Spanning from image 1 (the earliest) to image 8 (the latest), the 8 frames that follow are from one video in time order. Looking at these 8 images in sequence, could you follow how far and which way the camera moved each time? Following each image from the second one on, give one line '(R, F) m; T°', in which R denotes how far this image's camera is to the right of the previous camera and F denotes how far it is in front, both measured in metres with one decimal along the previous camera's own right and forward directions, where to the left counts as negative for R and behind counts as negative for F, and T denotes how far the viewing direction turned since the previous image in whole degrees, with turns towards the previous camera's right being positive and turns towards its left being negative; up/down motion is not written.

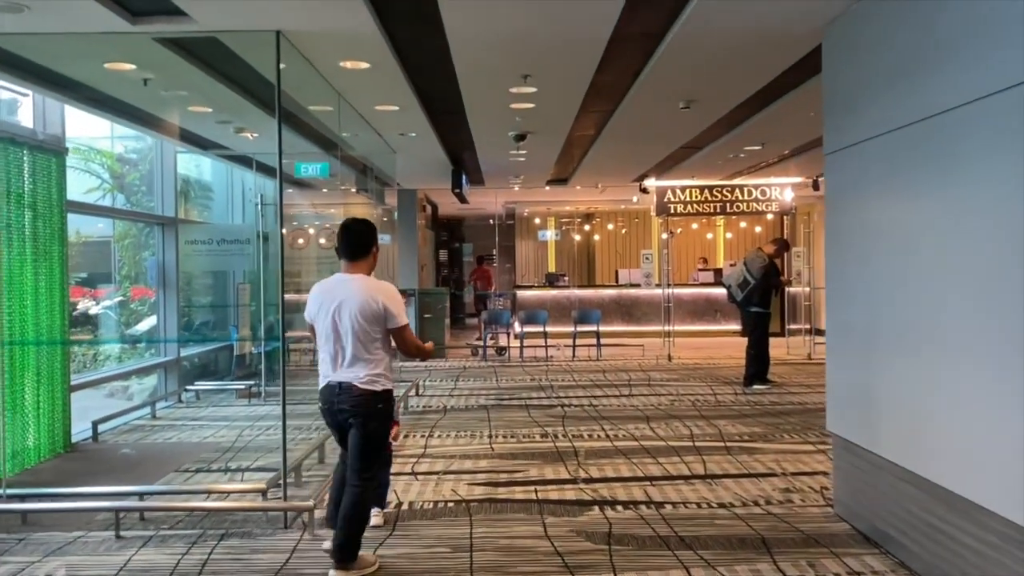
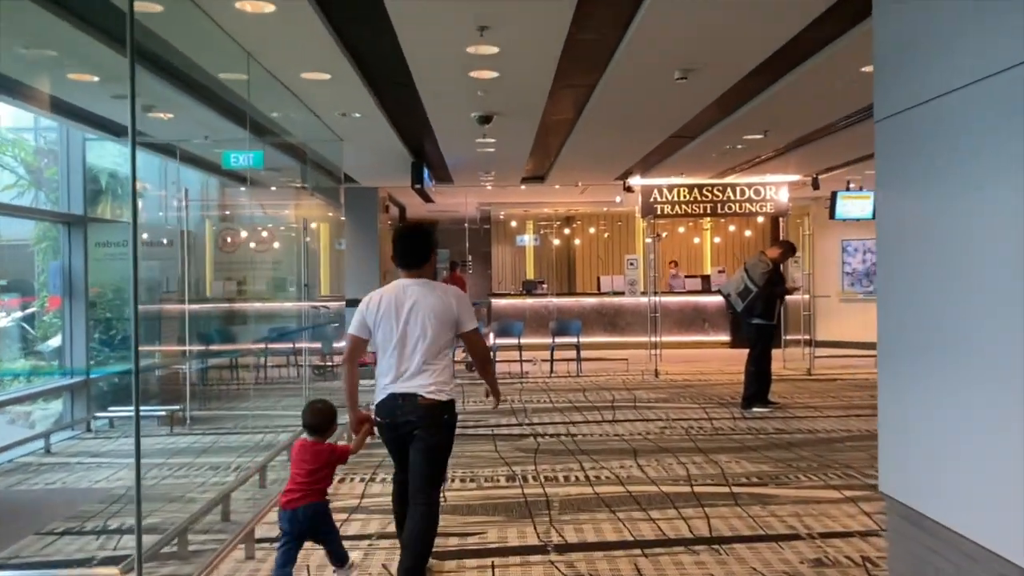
(+0.1, +1.1) m; +1°
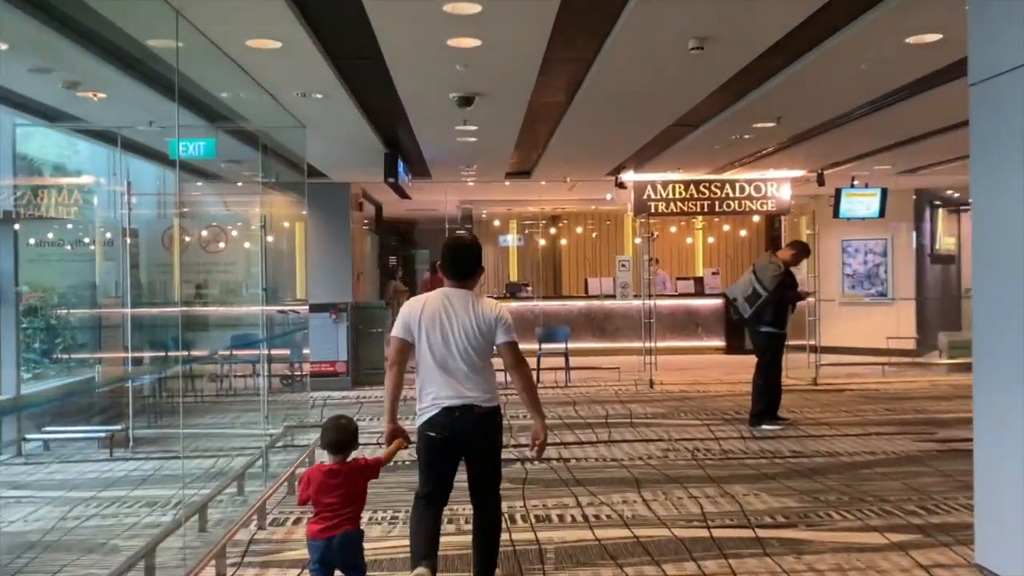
(0.0, +0.8) m; +1°
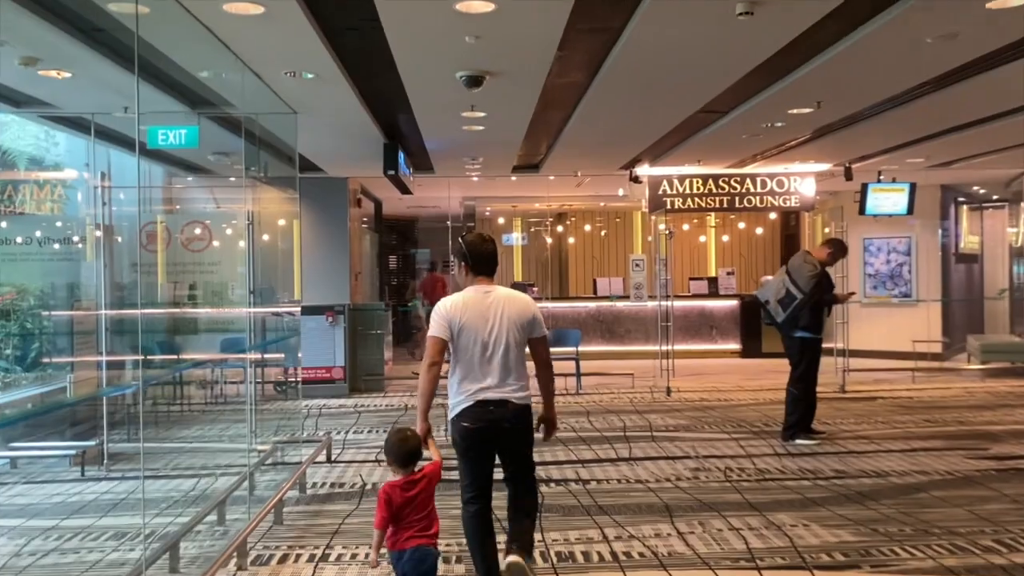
(-0.1, +0.6) m; 0°
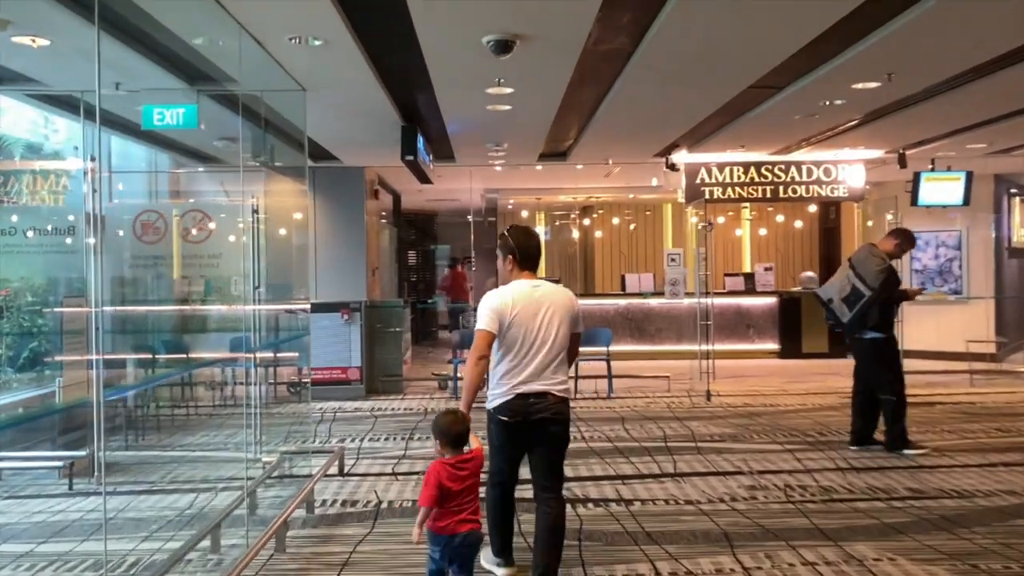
(-0.1, +0.6) m; -1°
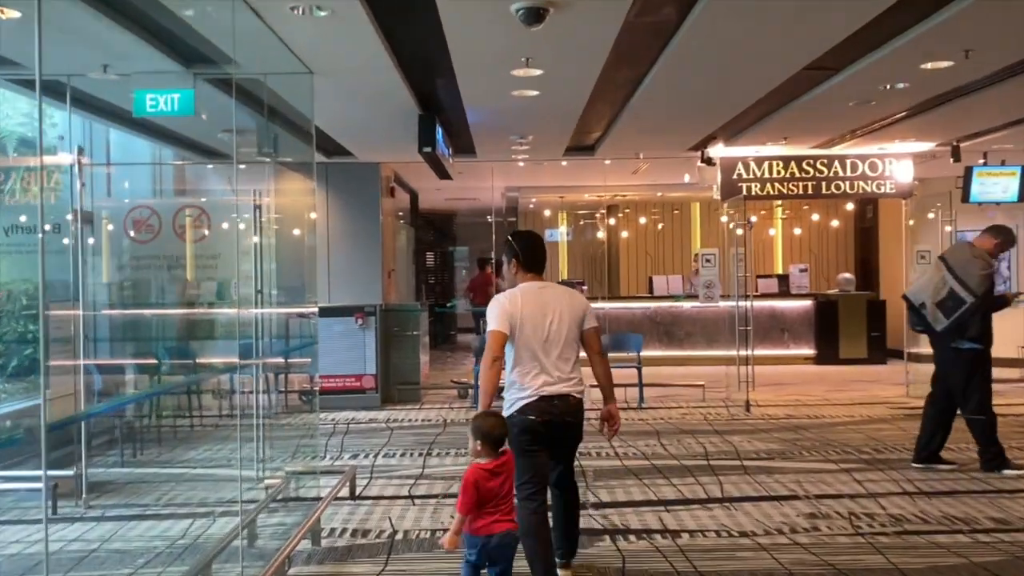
(-0.1, +0.5) m; -1°
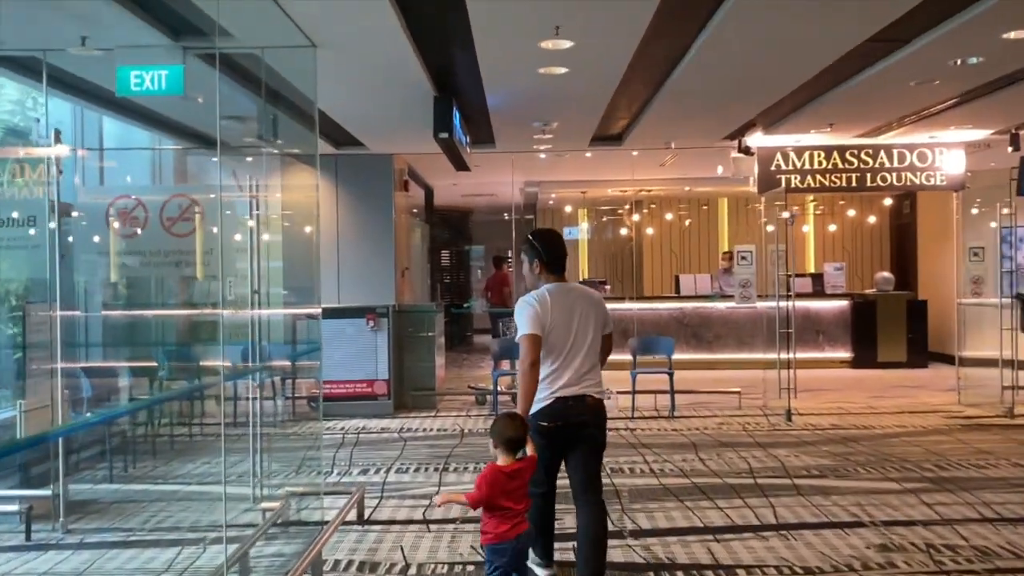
(-0.1, +0.5) m; -1°
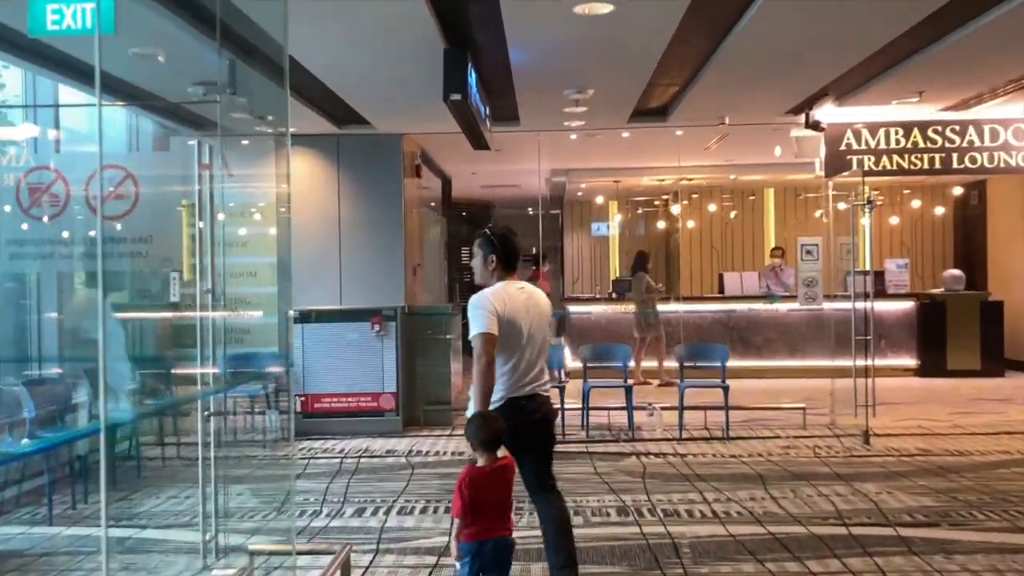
(0.0, +1.0) m; -2°
